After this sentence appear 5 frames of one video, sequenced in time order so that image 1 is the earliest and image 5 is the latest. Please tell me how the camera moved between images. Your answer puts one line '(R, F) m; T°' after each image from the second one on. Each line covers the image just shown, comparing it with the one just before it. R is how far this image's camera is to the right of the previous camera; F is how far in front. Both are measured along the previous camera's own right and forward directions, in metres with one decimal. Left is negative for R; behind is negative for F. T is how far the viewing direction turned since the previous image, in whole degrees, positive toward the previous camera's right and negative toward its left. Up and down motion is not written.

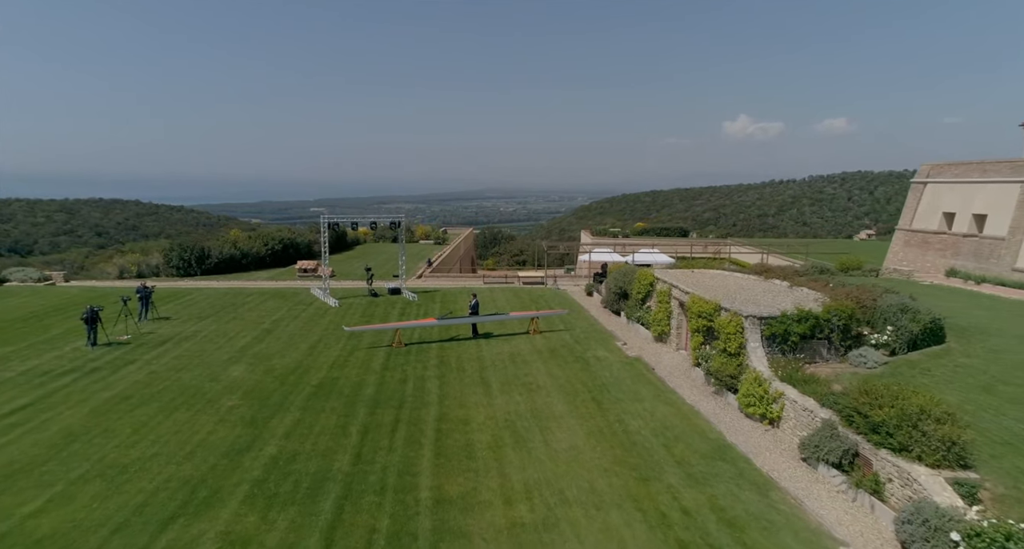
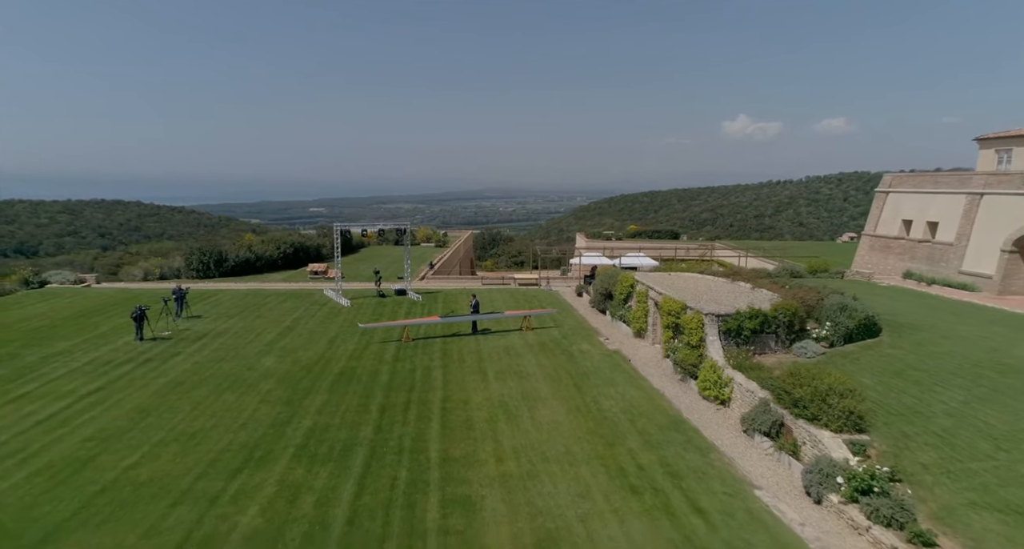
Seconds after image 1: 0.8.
(+0.1, -1.7) m; 0°
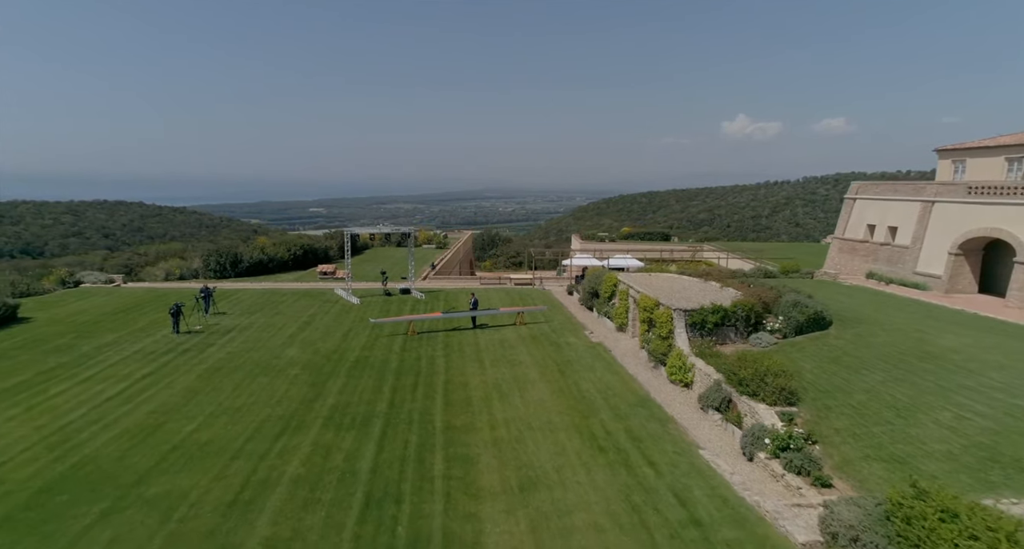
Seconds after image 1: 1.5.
(+0.2, -1.7) m; 0°
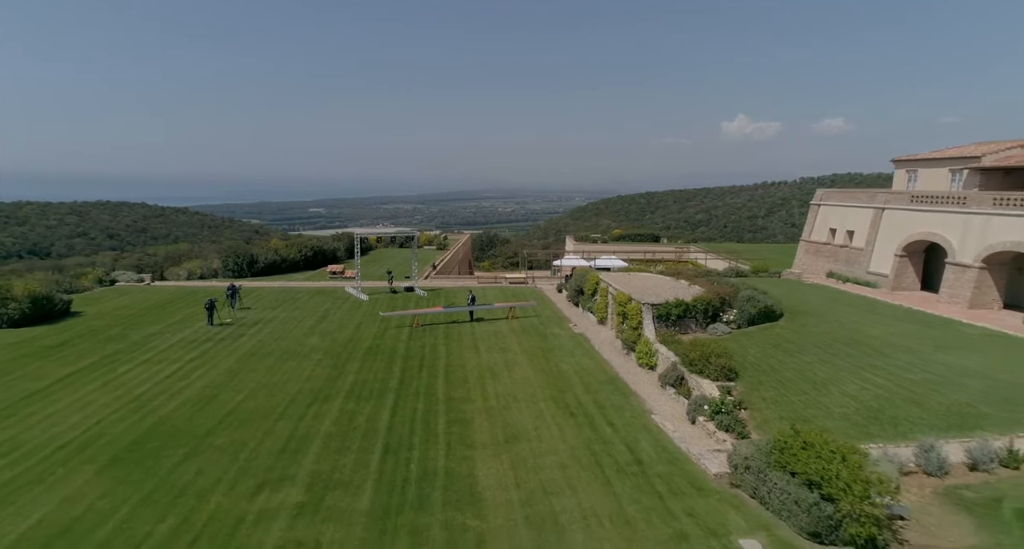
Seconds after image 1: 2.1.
(+0.3, -2.2) m; 0°
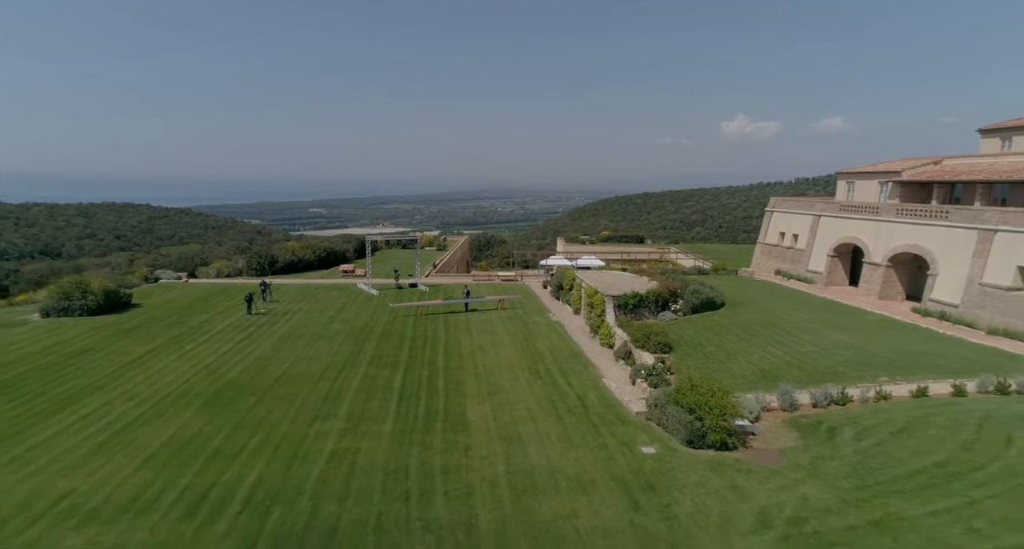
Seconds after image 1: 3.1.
(+0.5, -3.5) m; 0°
